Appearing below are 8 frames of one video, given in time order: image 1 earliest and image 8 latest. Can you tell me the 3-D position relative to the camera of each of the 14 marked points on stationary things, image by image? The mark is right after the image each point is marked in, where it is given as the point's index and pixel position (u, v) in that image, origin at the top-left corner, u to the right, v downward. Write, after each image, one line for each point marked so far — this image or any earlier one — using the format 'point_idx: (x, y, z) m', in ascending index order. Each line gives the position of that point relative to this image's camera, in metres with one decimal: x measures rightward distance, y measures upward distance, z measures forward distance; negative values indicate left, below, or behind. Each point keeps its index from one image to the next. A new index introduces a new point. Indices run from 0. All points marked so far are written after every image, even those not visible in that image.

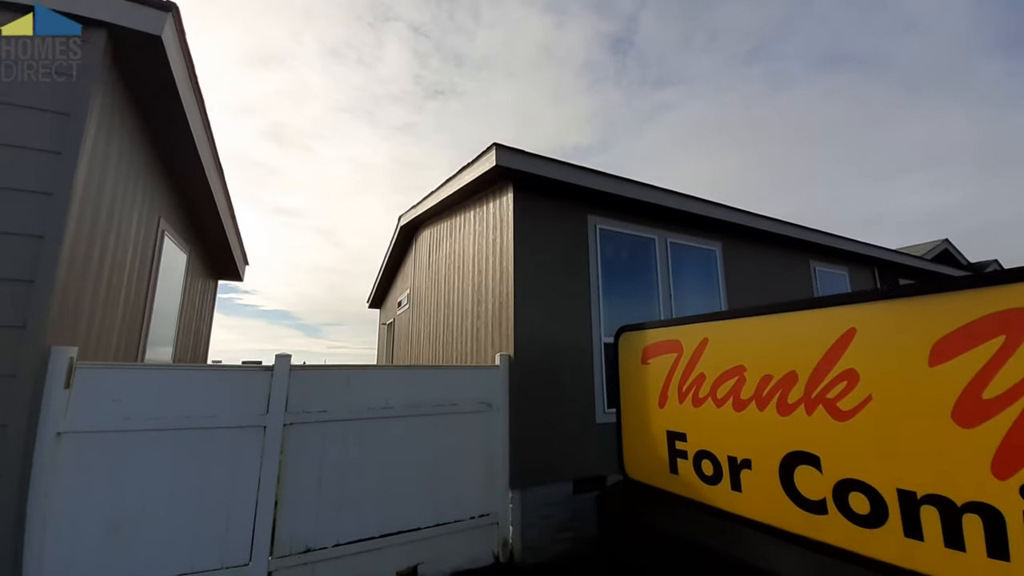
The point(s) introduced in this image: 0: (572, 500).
0: (+0.6, -2.2, +4.2) m
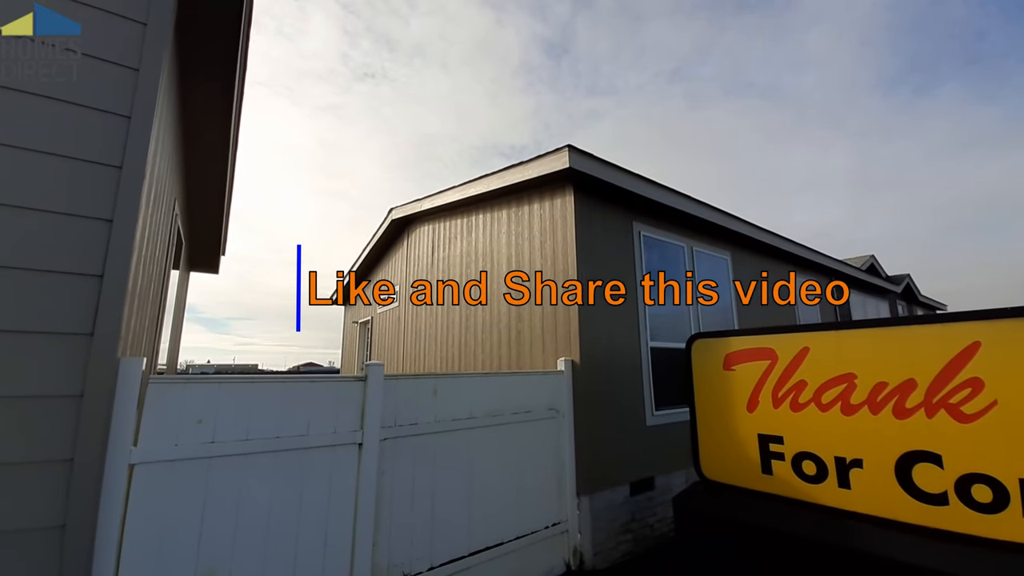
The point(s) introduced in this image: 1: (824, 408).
0: (+1.2, -2.2, +4.3) m
1: (+2.5, -0.8, +2.9) m
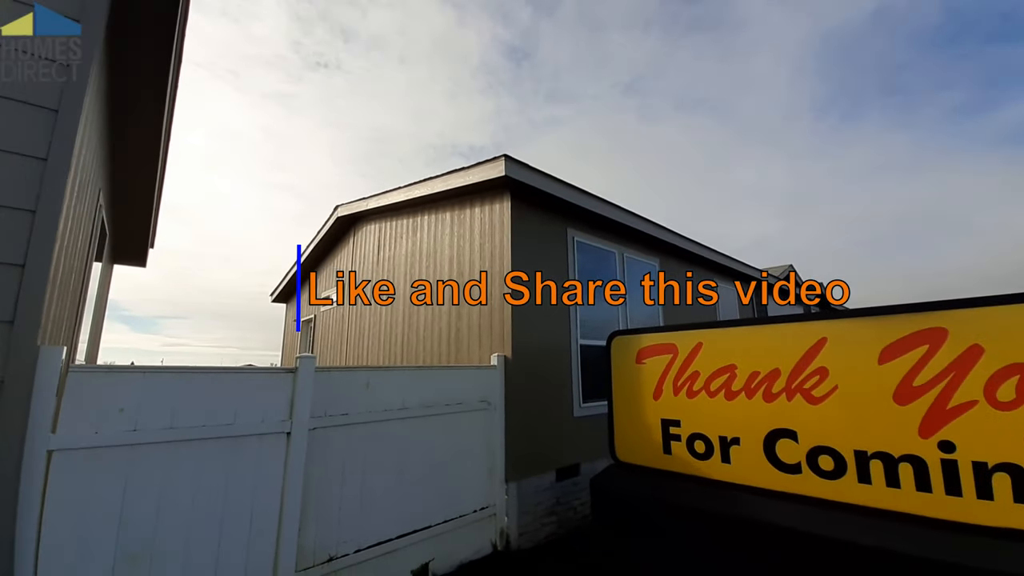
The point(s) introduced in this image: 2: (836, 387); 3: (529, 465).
0: (+0.5, -2.2, +4.7) m
1: (+1.9, -0.8, +3.4) m
2: (+2.3, -0.7, +3.0) m
3: (+0.2, -1.9, +4.4) m
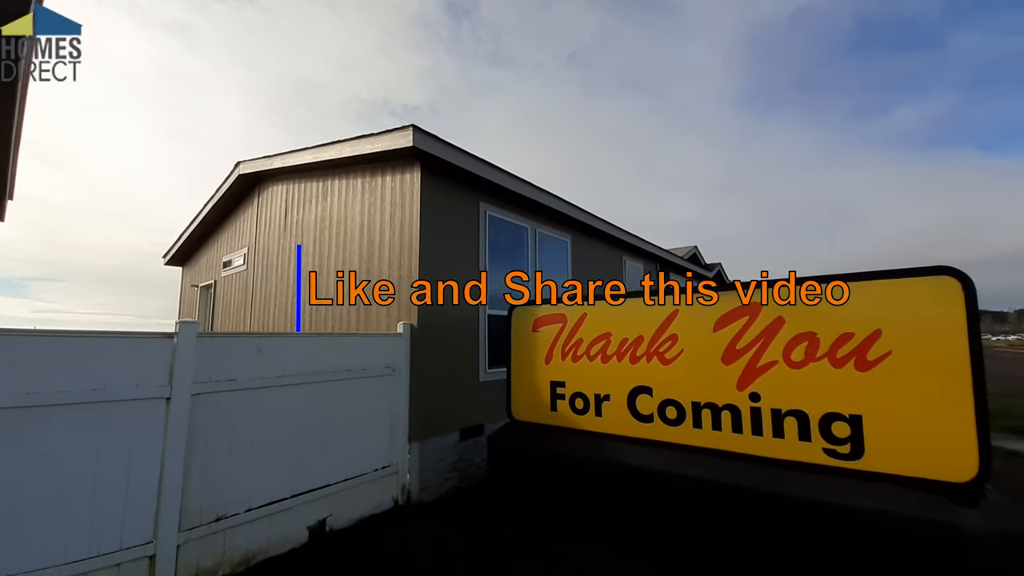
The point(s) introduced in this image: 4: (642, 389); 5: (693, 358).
0: (-0.6, -1.9, +5.0) m
1: (+1.0, -0.6, +3.9) m
2: (+1.5, -0.5, +3.6) m
3: (-0.9, -1.6, +4.7) m
4: (+1.2, -0.9, +3.7) m
5: (+1.5, -0.6, +3.5) m
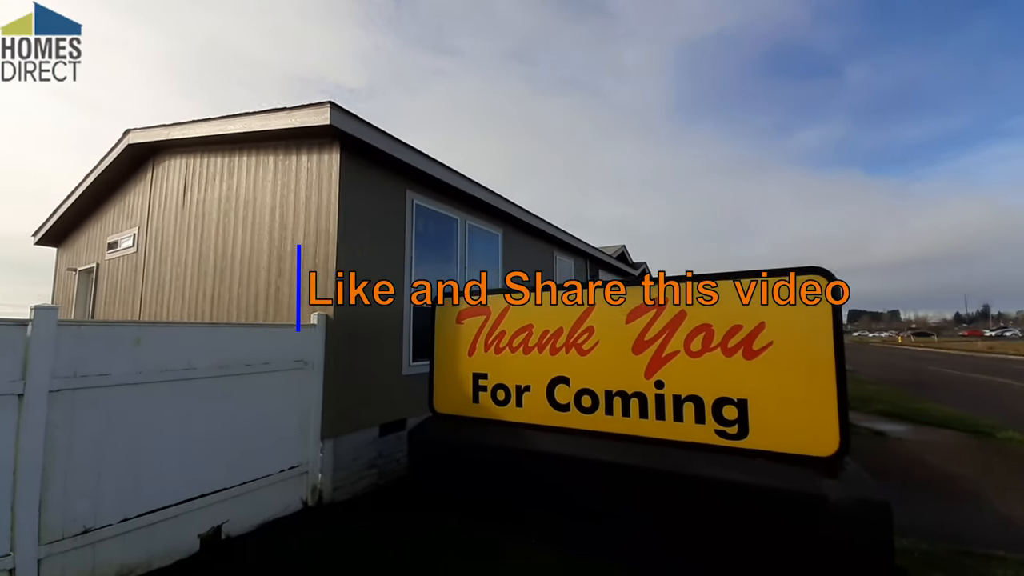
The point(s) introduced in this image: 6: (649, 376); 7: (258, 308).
0: (-1.6, -1.8, +4.8) m
1: (+0.3, -0.5, +4.0) m
2: (+0.8, -0.5, +3.7) m
3: (-1.8, -1.5, +4.5) m
4: (+0.5, -0.9, +3.8) m
5: (+0.8, -0.5, +3.7) m
6: (+1.2, -0.7, +3.5) m
7: (-3.0, -0.3, +4.9) m
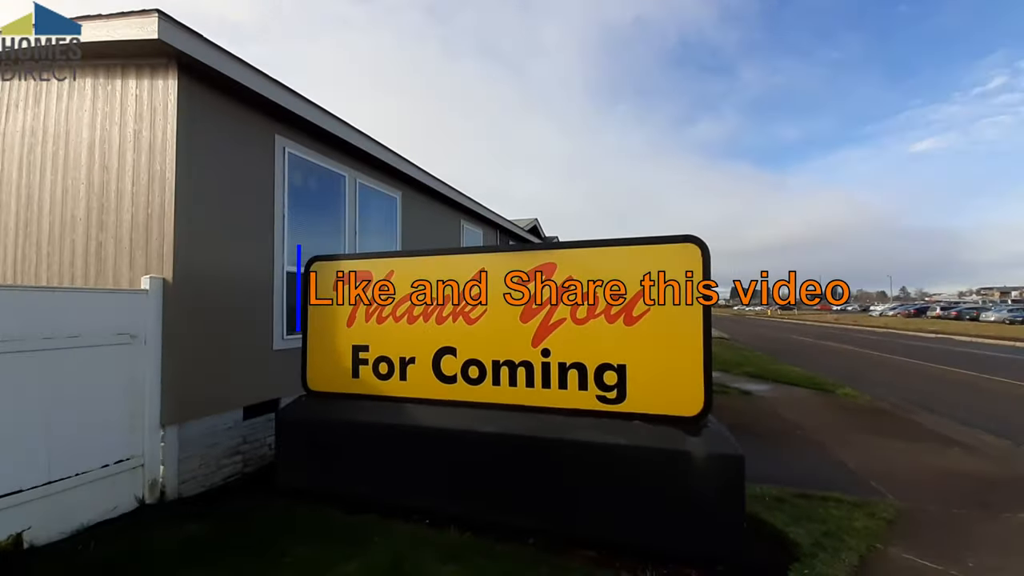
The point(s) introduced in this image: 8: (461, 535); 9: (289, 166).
0: (-2.8, -1.4, +4.2) m
1: (-0.8, -0.2, +3.7) m
2: (-0.2, -0.2, +3.5) m
3: (-2.9, -1.1, +3.8) m
4: (-0.6, -0.5, +3.6) m
5: (-0.2, -0.2, +3.5) m
6: (+0.2, -0.5, +3.3) m
7: (-4.2, +0.2, +3.9) m
8: (-0.4, -1.9, +3.2) m
9: (-2.6, +1.4, +4.8) m
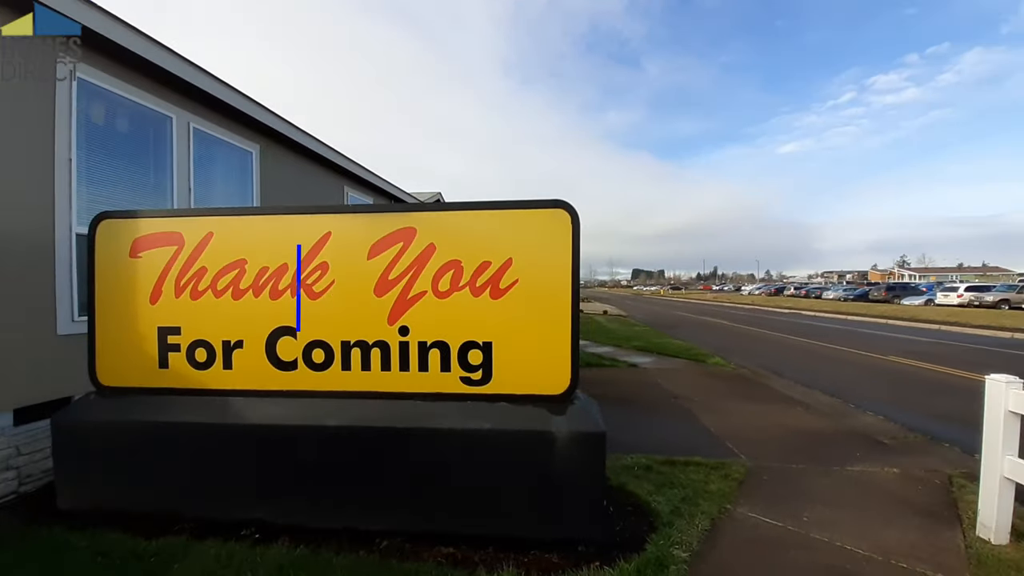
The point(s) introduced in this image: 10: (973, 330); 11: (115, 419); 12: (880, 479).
0: (-3.9, -1.1, +3.2) m
1: (-1.9, 0.0, +3.0) m
2: (-1.3, 0.0, +2.9) m
3: (-4.0, -0.8, +2.8) m
4: (-1.7, -0.3, +3.0) m
5: (-1.2, 0.0, +2.9) m
6: (-0.8, -0.2, +2.9) m
7: (-5.2, +0.4, +2.6) m
8: (-1.4, -1.7, +2.7) m
9: (-3.8, +1.7, +3.7) m
10: (+17.5, -1.6, +15.7) m
11: (-2.9, -0.9, +2.8) m
12: (+3.4, -1.8, +3.8) m
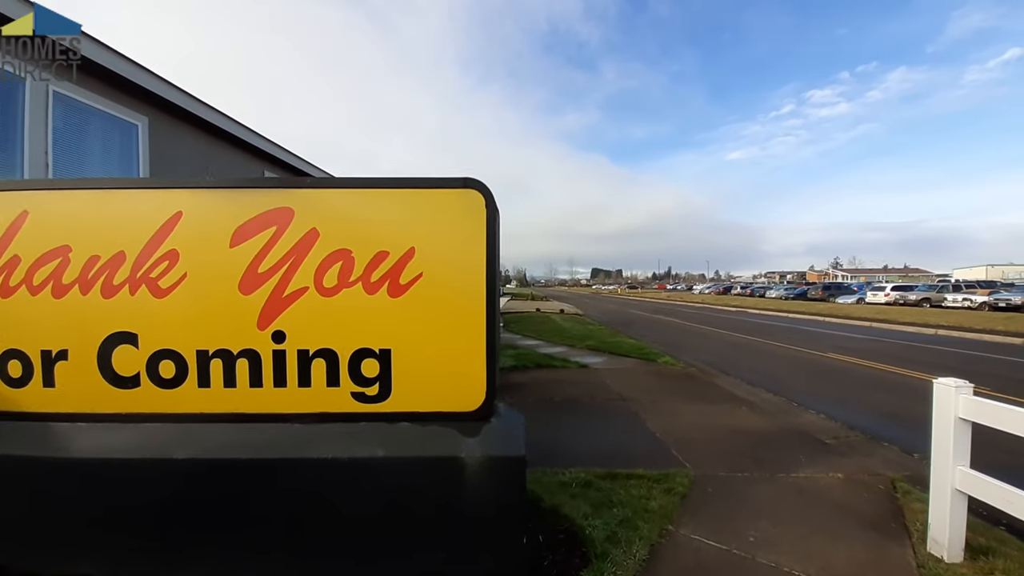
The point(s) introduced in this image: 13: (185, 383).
0: (-4.5, -1.1, +2.3) m
1: (-2.4, +0.1, +2.3) m
2: (-1.8, +0.1, +2.3) m
3: (-4.5, -0.8, +1.9) m
4: (-2.2, -0.3, +2.3) m
5: (-1.8, 0.0, +2.3) m
6: (-1.4, -0.2, +2.3) m
7: (-5.7, +0.4, +1.6) m
8: (-1.9, -1.7, +2.1) m
9: (-4.4, +1.7, +2.8) m
10: (+15.7, -1.6, +16.8) m
11: (-3.4, -0.9, +2.1) m
12: (+2.7, -1.7, +3.6) m
13: (-1.8, -0.5, +2.3) m
